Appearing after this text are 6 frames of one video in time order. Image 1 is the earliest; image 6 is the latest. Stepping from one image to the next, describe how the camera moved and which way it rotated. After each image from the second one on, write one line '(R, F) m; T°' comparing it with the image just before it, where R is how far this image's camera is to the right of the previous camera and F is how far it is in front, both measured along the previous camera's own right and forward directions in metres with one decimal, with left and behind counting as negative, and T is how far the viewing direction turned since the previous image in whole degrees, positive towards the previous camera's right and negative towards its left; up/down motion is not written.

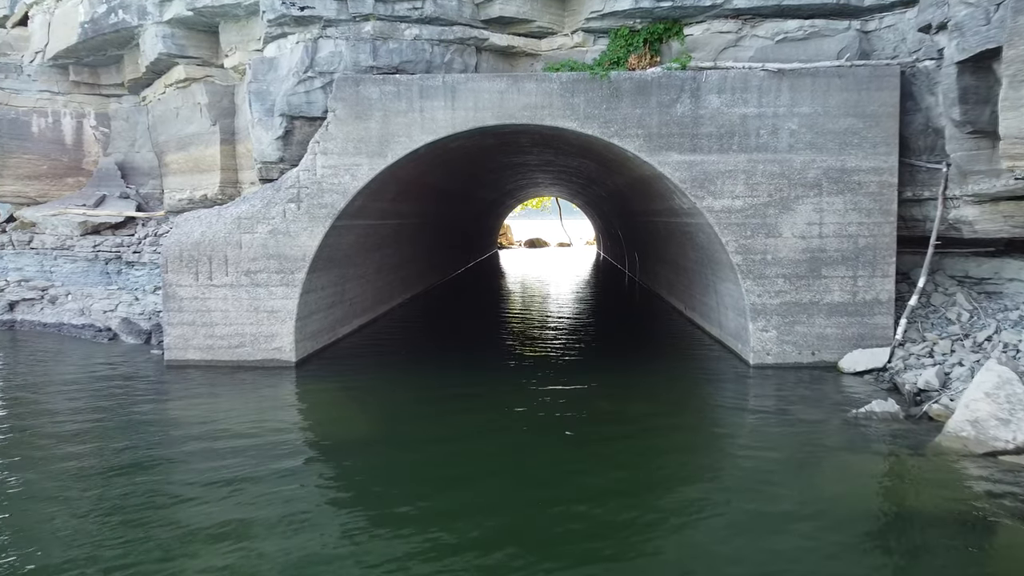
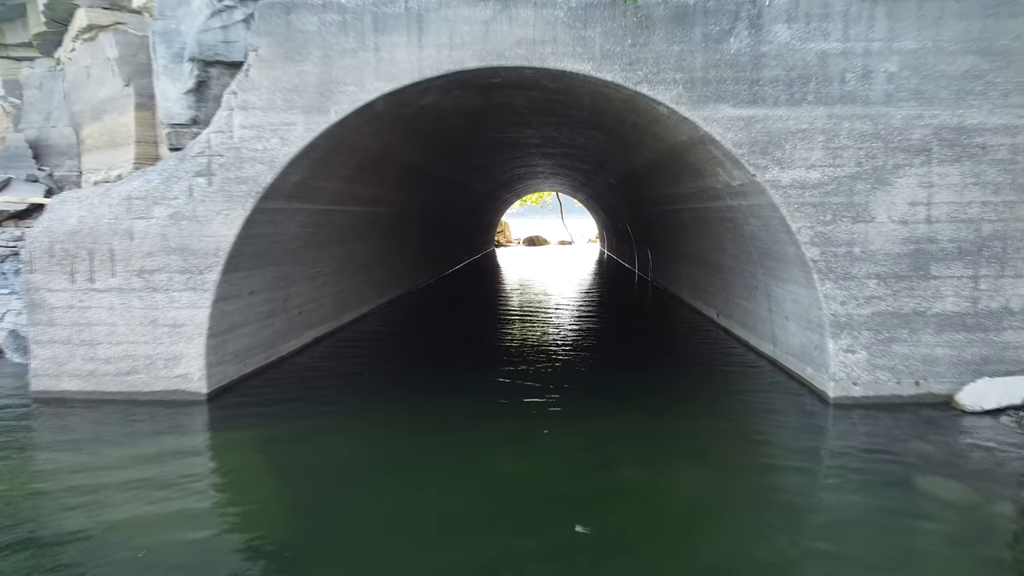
(+0.1, +2.1) m; 0°
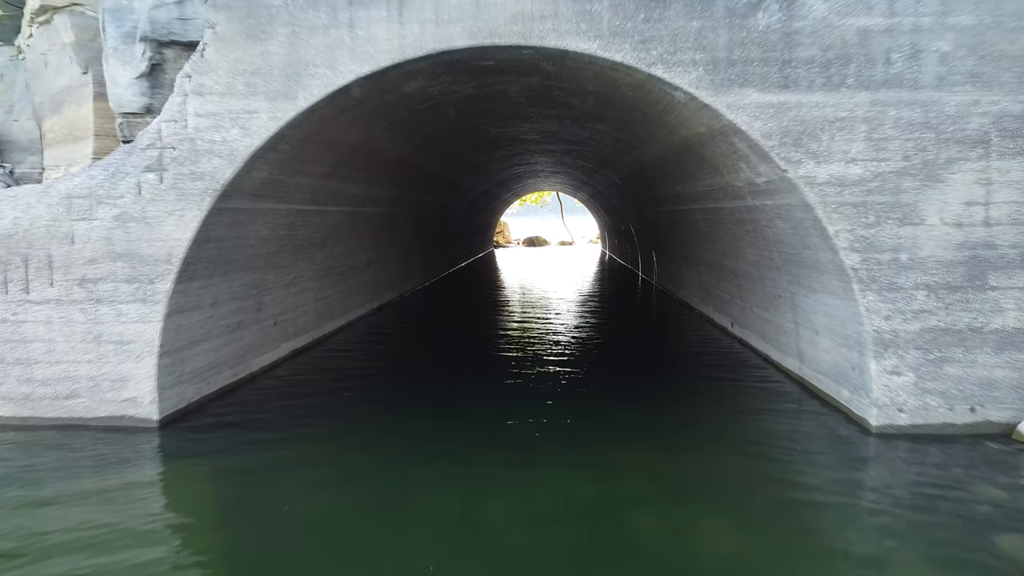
(0.0, +0.7) m; 0°
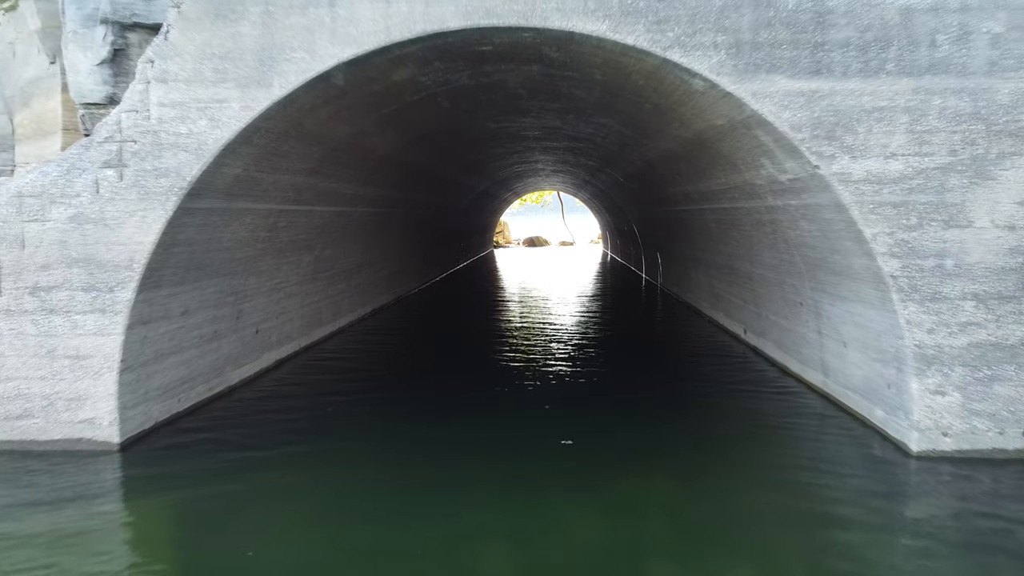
(0.0, +0.5) m; 0°
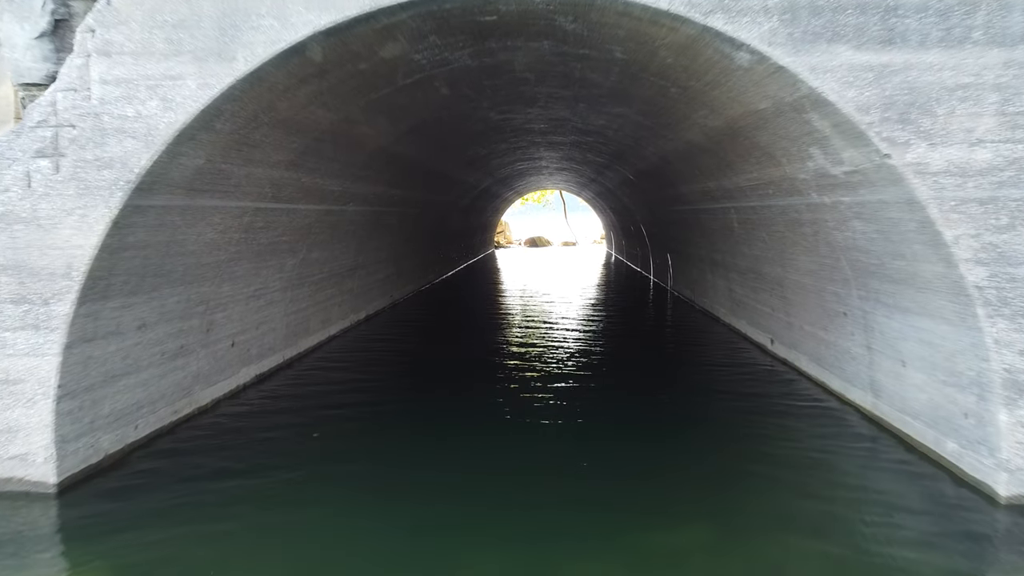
(0.0, +0.7) m; 0°
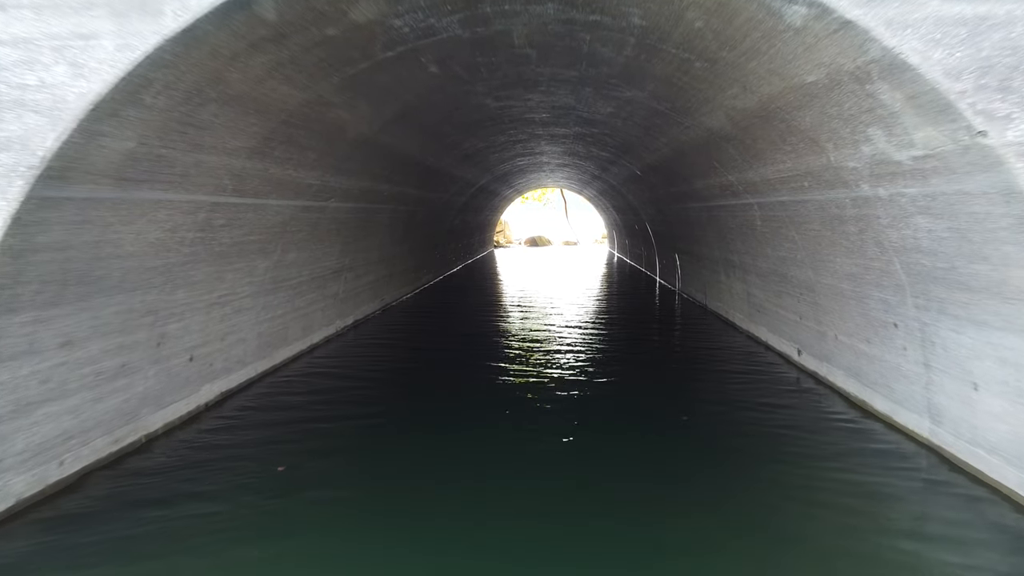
(0.0, +0.8) m; 0°
